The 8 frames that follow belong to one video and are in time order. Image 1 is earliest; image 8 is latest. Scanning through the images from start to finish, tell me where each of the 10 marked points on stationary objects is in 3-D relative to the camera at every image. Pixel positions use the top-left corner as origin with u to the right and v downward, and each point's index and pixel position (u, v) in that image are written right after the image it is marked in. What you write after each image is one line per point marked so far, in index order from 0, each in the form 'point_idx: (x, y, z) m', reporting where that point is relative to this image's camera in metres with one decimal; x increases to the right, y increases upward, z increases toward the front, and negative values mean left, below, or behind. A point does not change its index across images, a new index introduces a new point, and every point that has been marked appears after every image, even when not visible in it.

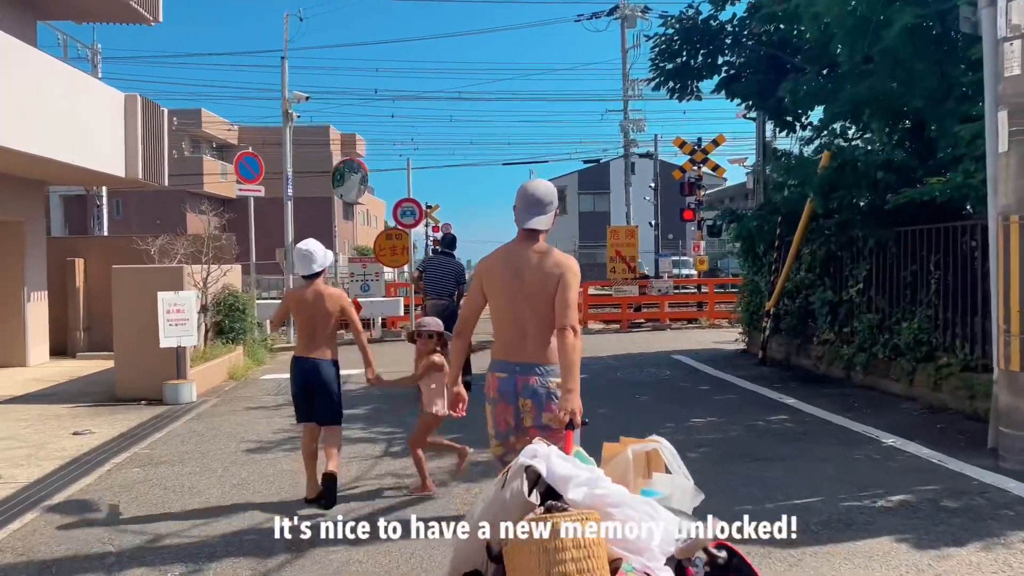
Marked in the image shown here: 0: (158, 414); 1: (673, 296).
0: (-3.9, -1.4, +8.8) m
1: (+3.4, -0.2, +16.9) m
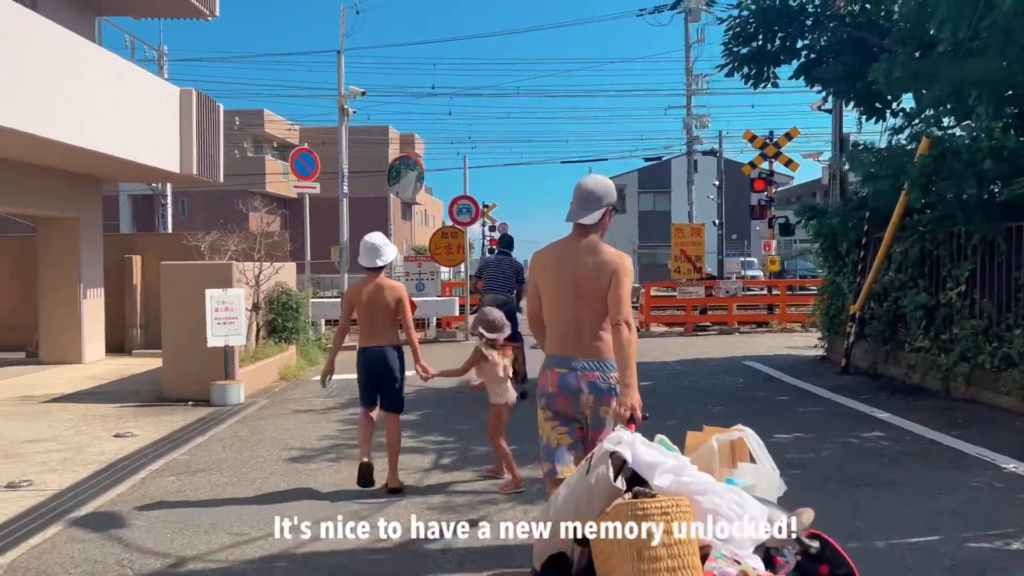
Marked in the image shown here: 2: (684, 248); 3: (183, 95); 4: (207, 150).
0: (-3.3, -1.4, +8.5) m
1: (+4.6, -0.2, +16.0) m
2: (+3.5, +0.8, +16.3) m
3: (-5.4, +3.2, +13.2) m
4: (-5.2, +2.4, +13.8) m
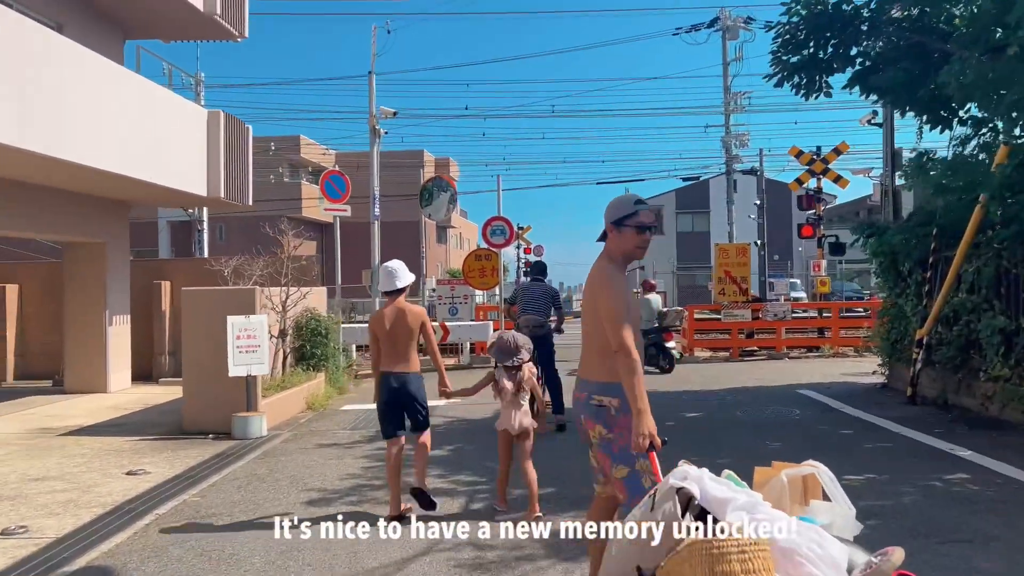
0: (-2.9, -1.6, +8.0) m
1: (+5.3, -0.6, +15.2) m
2: (+4.2, +0.4, +15.6) m
3: (-4.9, +2.8, +12.9) m
4: (-4.6, +1.9, +13.5) m
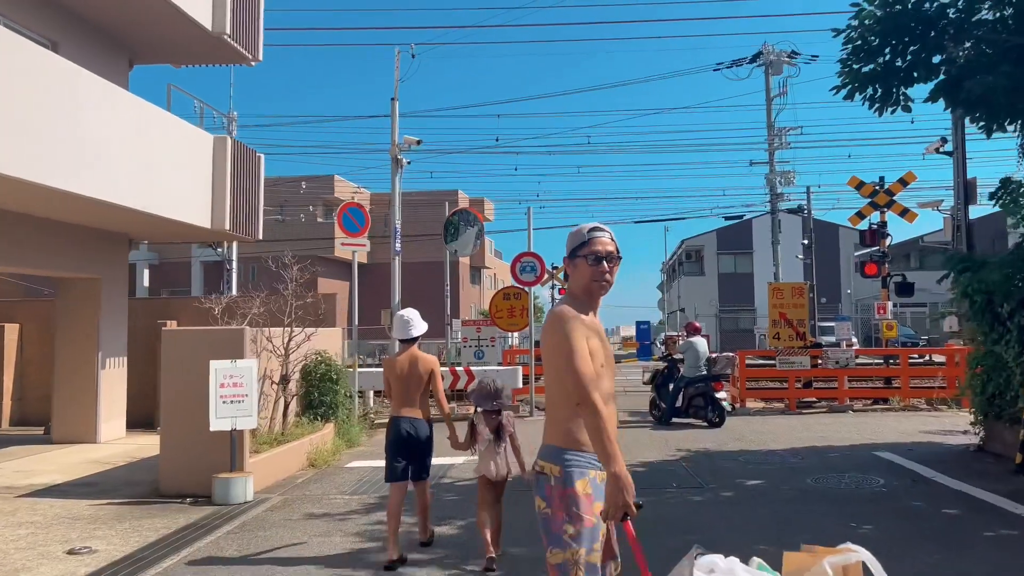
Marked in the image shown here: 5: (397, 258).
0: (-2.7, -2.0, +6.8) m
1: (+5.8, -1.4, +13.6) m
2: (+4.7, -0.4, +14.1) m
3: (-4.4, +2.2, +12.0) m
4: (-4.2, +1.3, +12.6) m
5: (-2.0, +0.5, +14.2) m
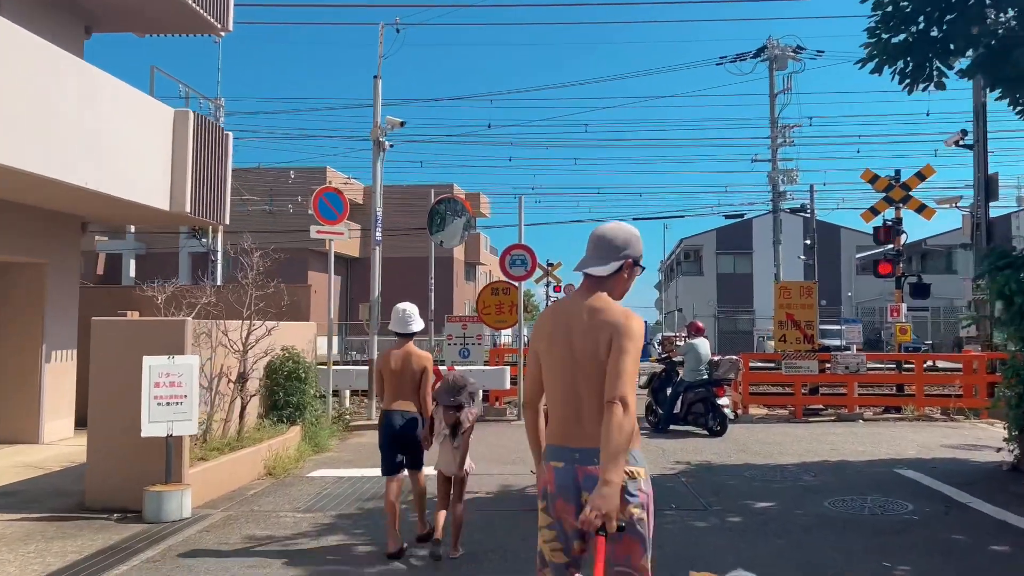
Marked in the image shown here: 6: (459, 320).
0: (-2.9, -1.9, +5.8) m
1: (+5.6, -1.4, +12.7) m
2: (+4.5, -0.4, +13.2) m
3: (-4.5, +2.3, +11.0) m
4: (-4.3, +1.5, +11.6) m
5: (-2.2, +0.7, +13.3) m
6: (-0.9, -0.6, +14.3) m
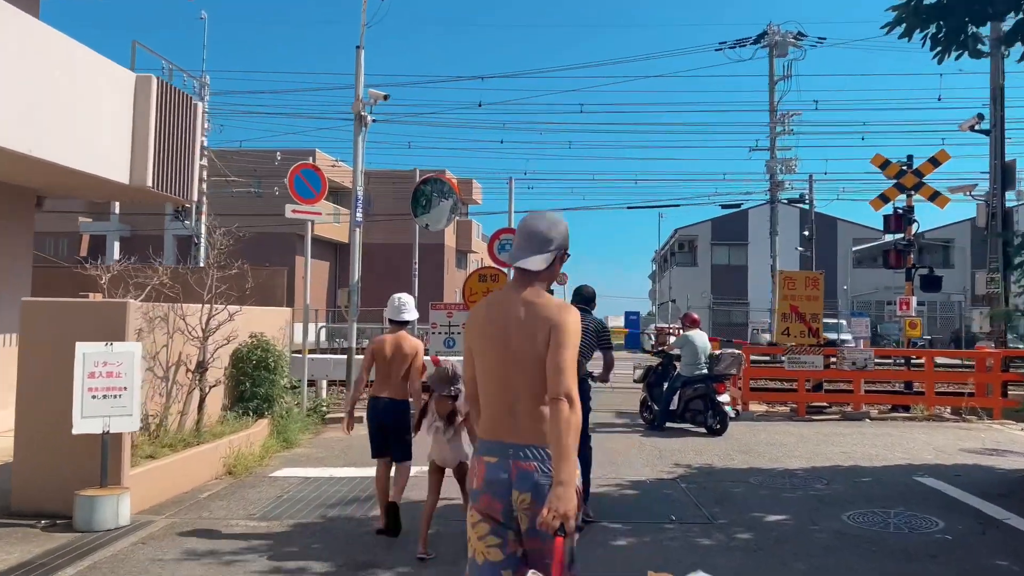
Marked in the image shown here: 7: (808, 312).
0: (-3.0, -1.7, +5.1) m
1: (+5.4, -1.3, +12.0) m
2: (+4.4, -0.2, +12.5) m
3: (-4.7, +2.6, +10.2) m
4: (-4.5, +1.7, +10.8) m
5: (-2.4, +0.9, +12.5) m
6: (-1.1, -0.3, +13.5) m
7: (+4.5, -0.4, +12.4) m
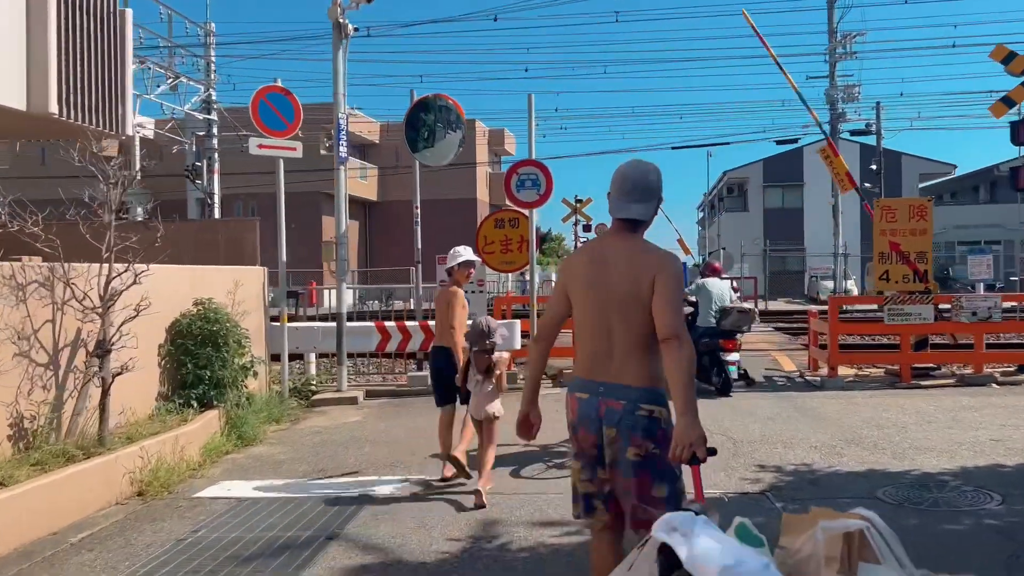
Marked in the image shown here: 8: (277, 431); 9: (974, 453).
0: (-3.0, -1.5, +3.0) m
1: (+5.7, -0.4, +9.4) m
2: (+4.6, +0.6, +9.9) m
3: (-4.6, +3.0, +7.9) m
4: (-4.3, +2.2, +8.5) m
5: (-2.1, +1.5, +10.2) m
6: (-0.8, +0.4, +11.2) m
7: (+4.8, +0.5, +9.8) m
8: (-2.3, -1.4, +8.2) m
9: (+3.4, -1.2, +5.9) m
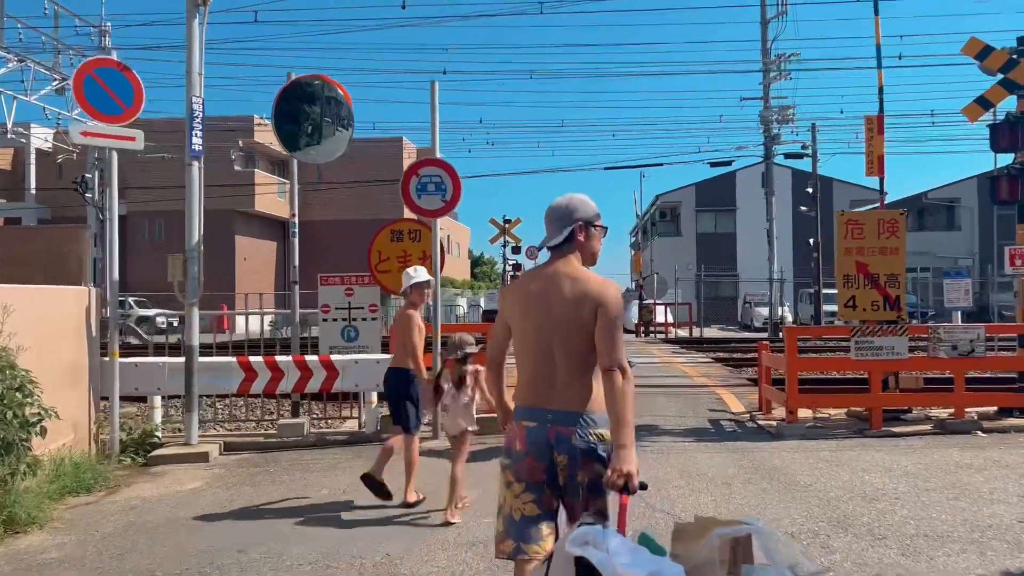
0: (-3.5, -1.5, +0.8) m
1: (+4.7, -0.7, +8.0) m
2: (+3.6, +0.3, +8.4) m
3: (-5.4, +2.8, +5.8) m
4: (-5.2, +2.0, +6.4) m
5: (-3.2, +1.2, +8.2) m
6: (-1.9, +0.1, +9.3) m
7: (+3.8, +0.2, +8.3) m
8: (-3.2, -1.6, +6.1) m
9: (+2.7, -1.4, +4.3) m
